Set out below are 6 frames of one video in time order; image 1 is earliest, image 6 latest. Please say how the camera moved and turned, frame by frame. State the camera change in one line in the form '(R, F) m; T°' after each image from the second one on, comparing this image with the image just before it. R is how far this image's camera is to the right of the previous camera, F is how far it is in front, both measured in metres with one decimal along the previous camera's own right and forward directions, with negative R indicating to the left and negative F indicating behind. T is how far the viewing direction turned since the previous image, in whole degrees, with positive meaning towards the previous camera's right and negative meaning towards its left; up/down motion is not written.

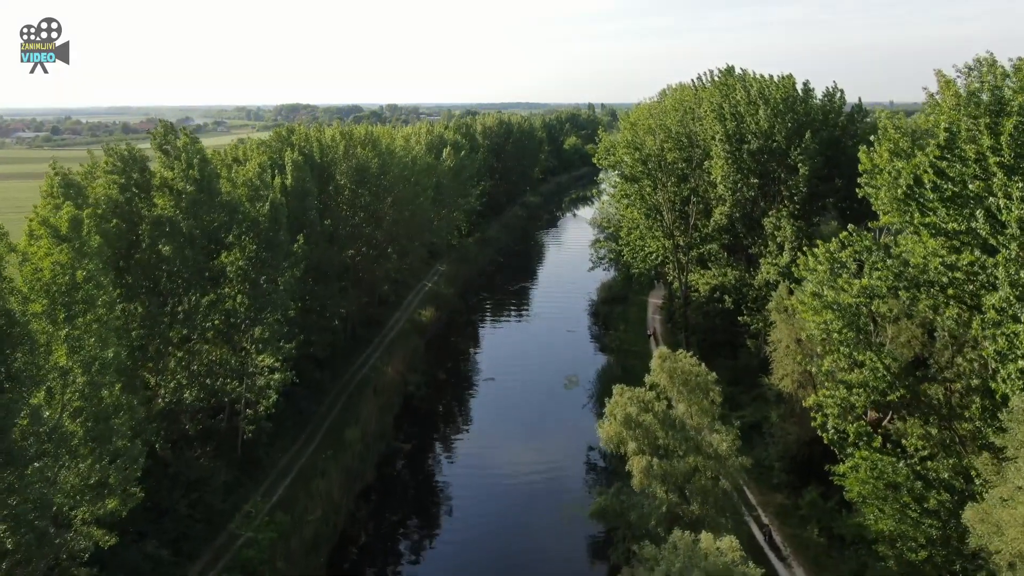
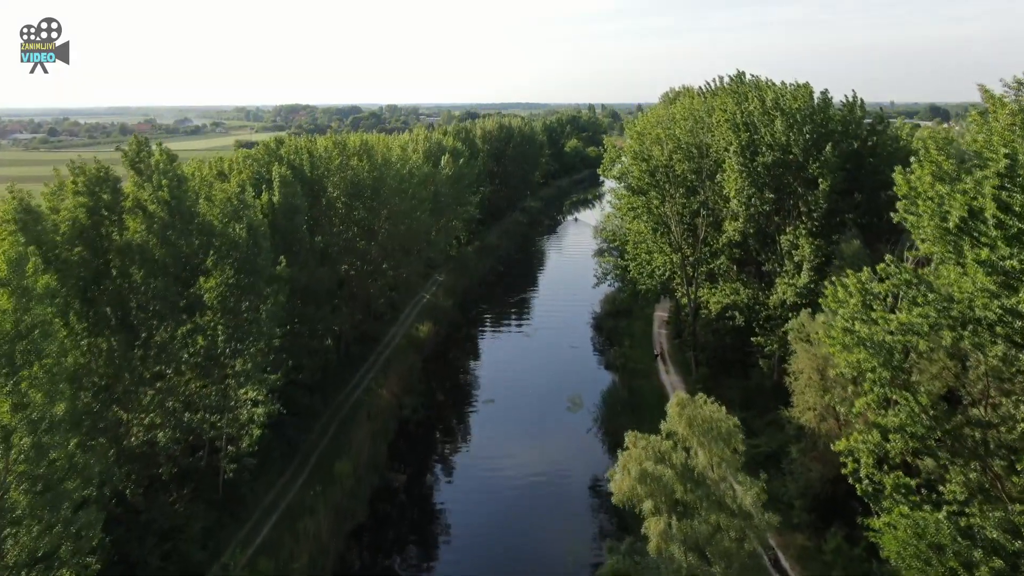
(0.0, +1.6) m; 0°
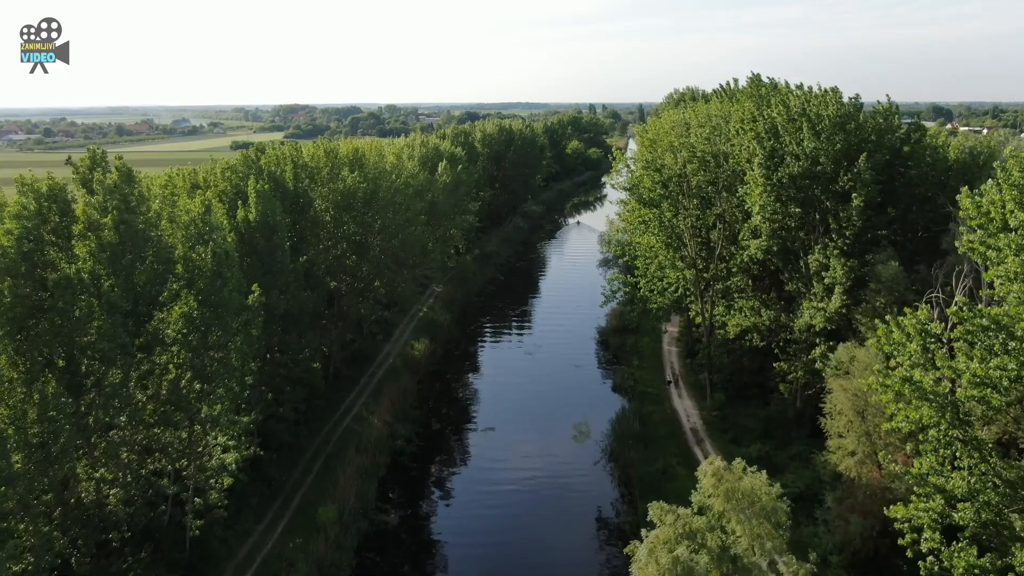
(-0.1, +2.4) m; 0°
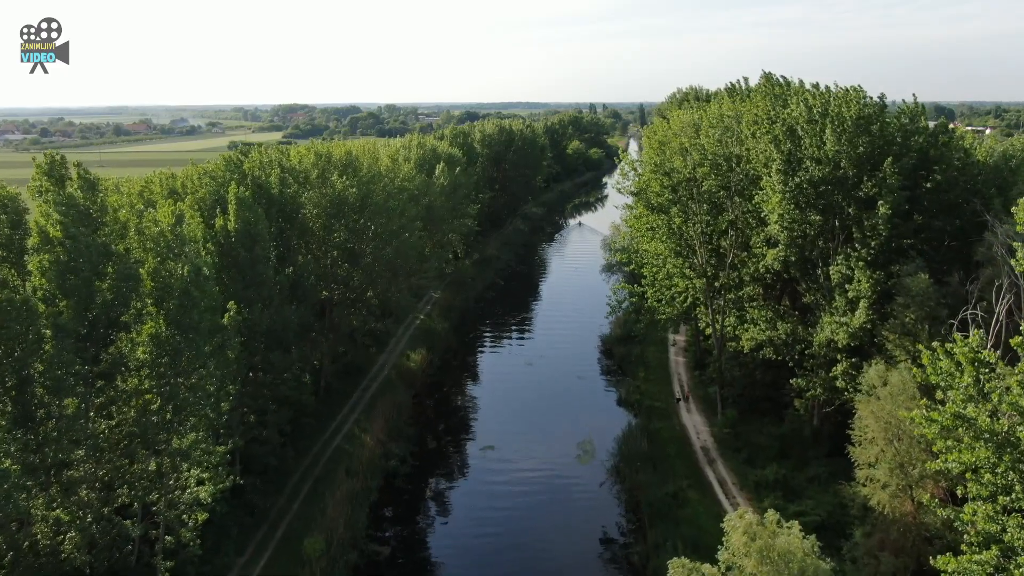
(0.0, +1.6) m; 0°
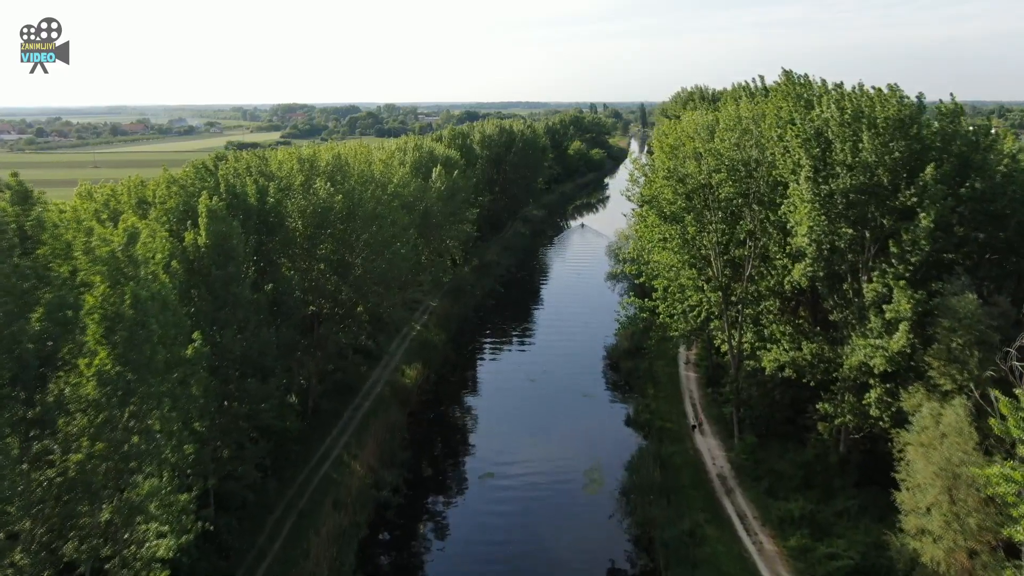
(0.0, +2.1) m; 0°
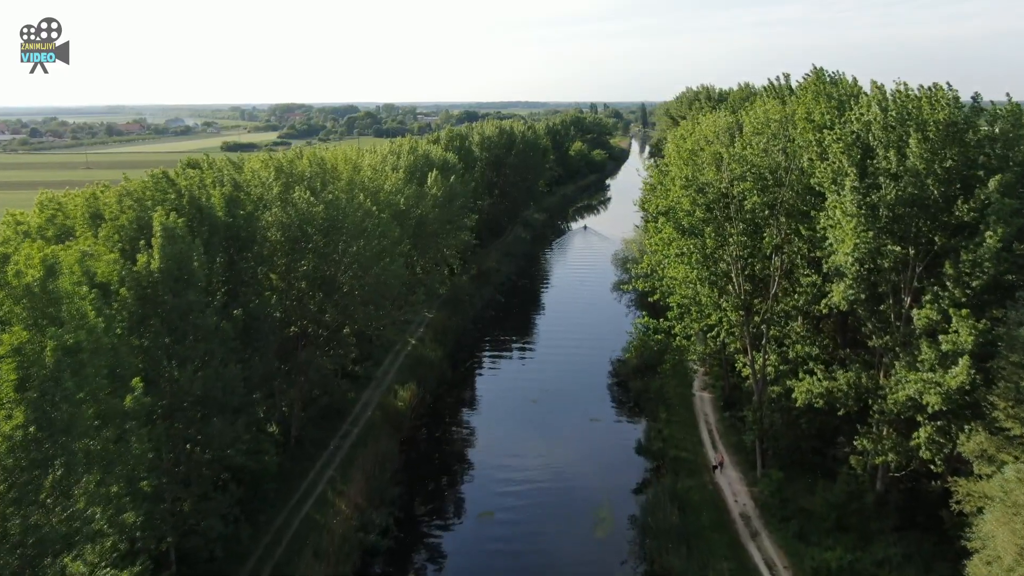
(-0.1, +2.5) m; 0°
